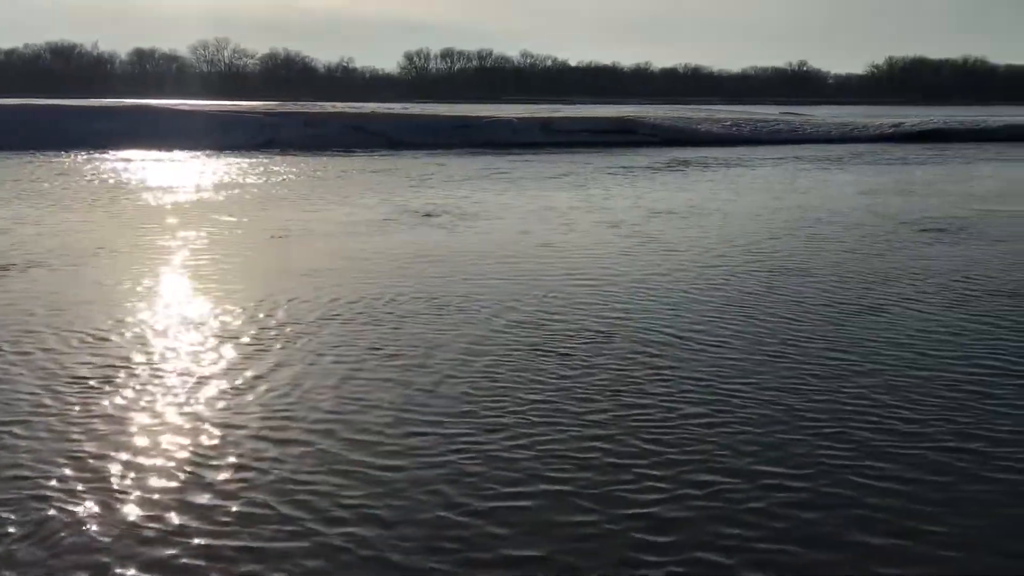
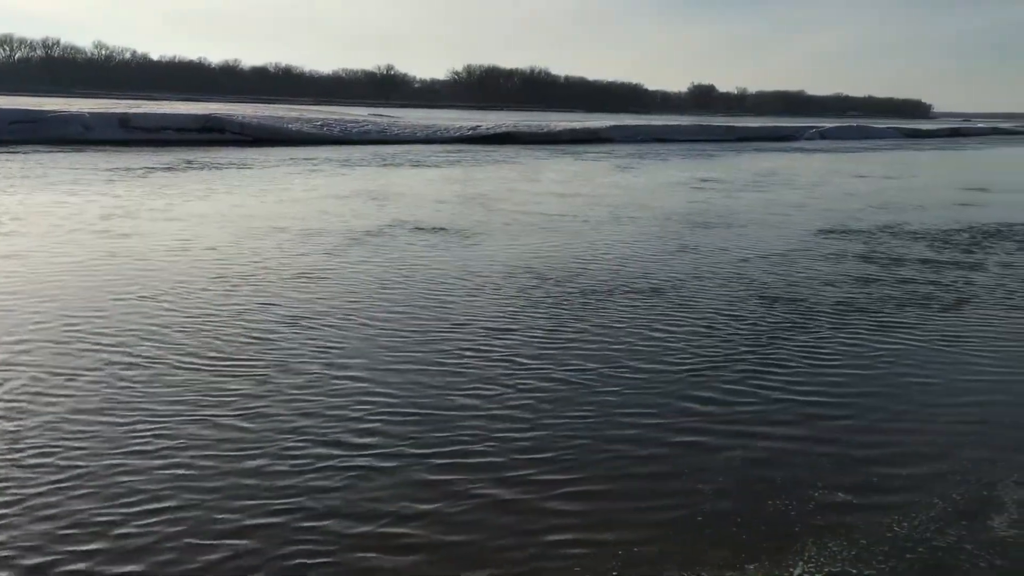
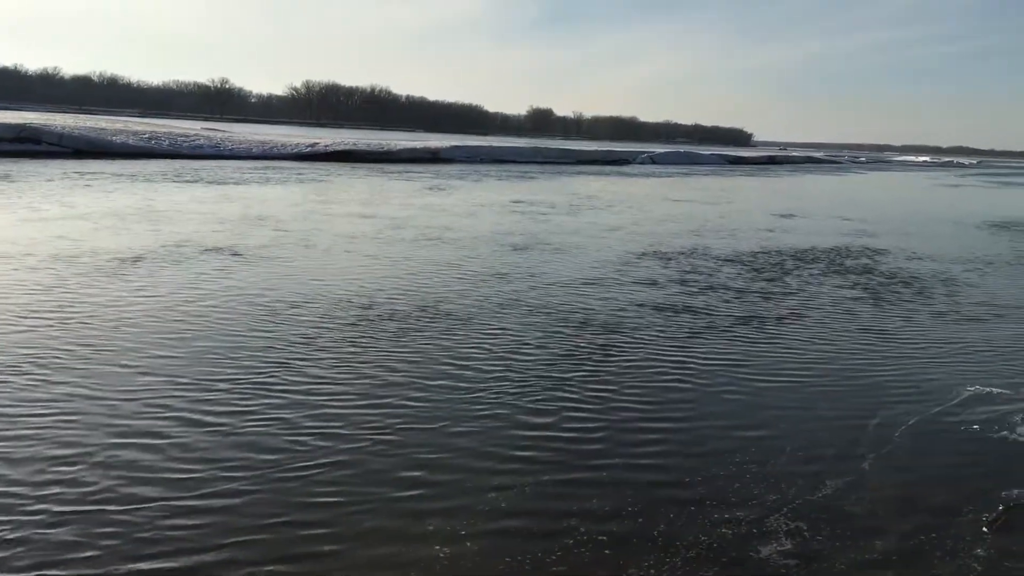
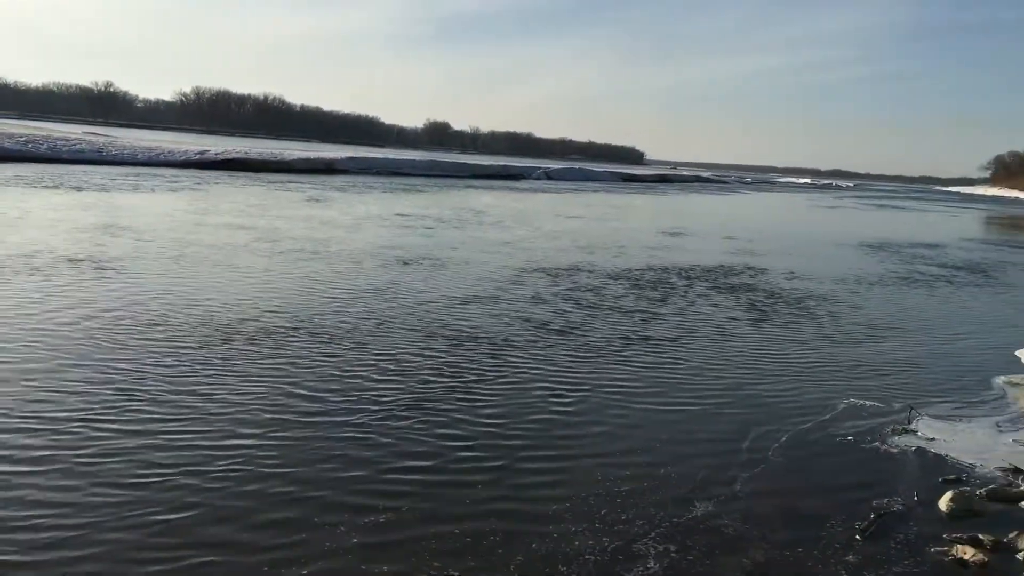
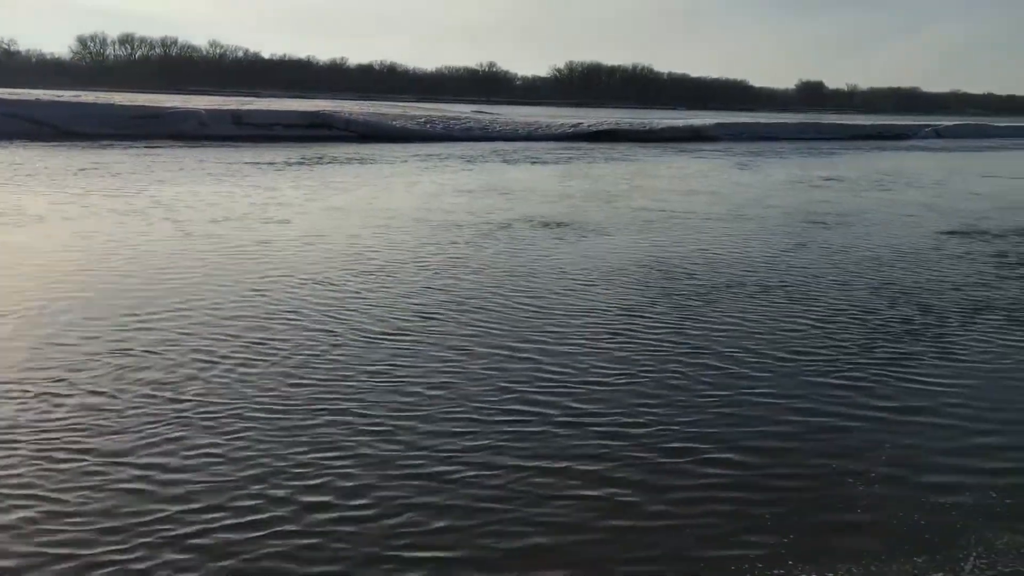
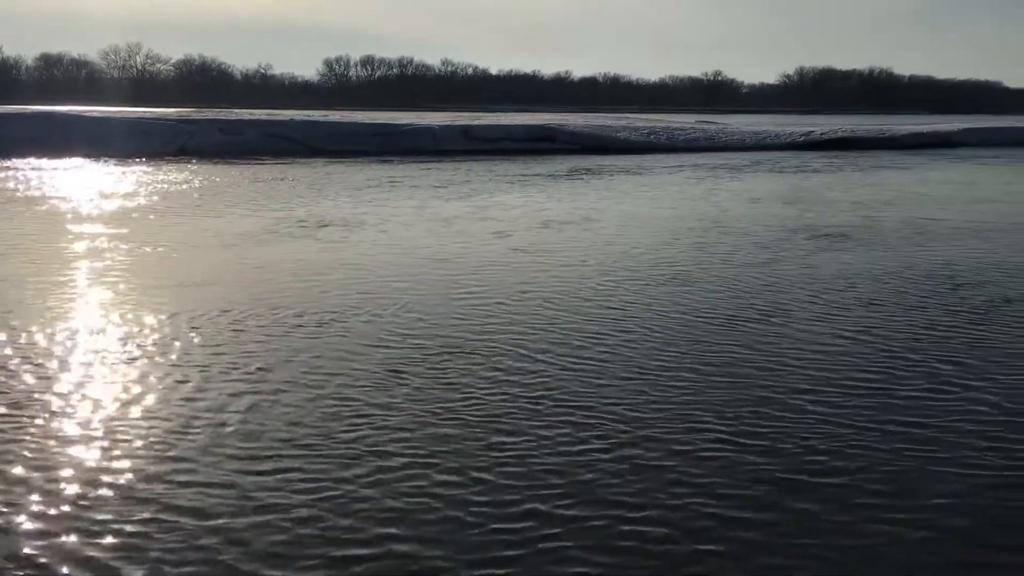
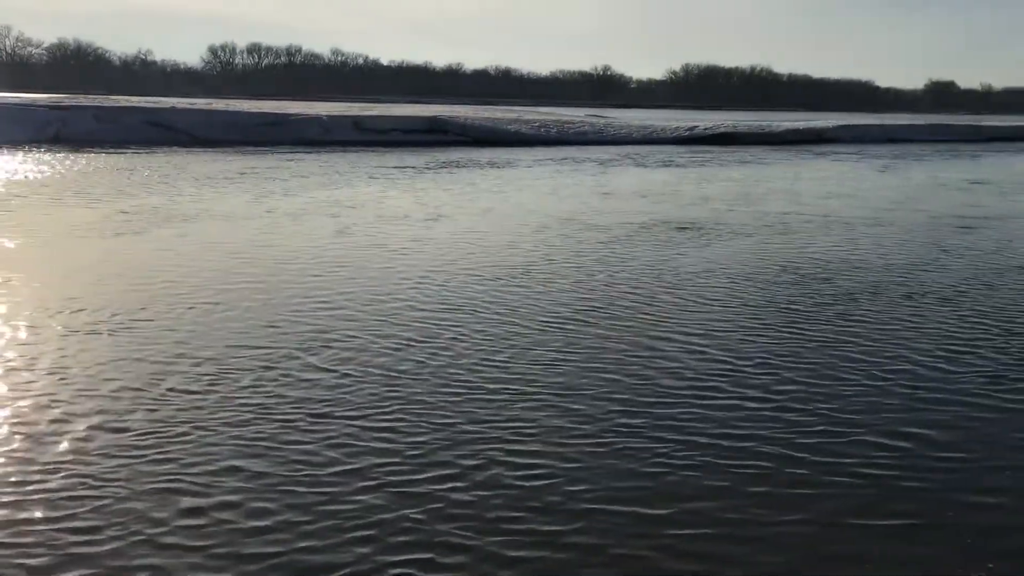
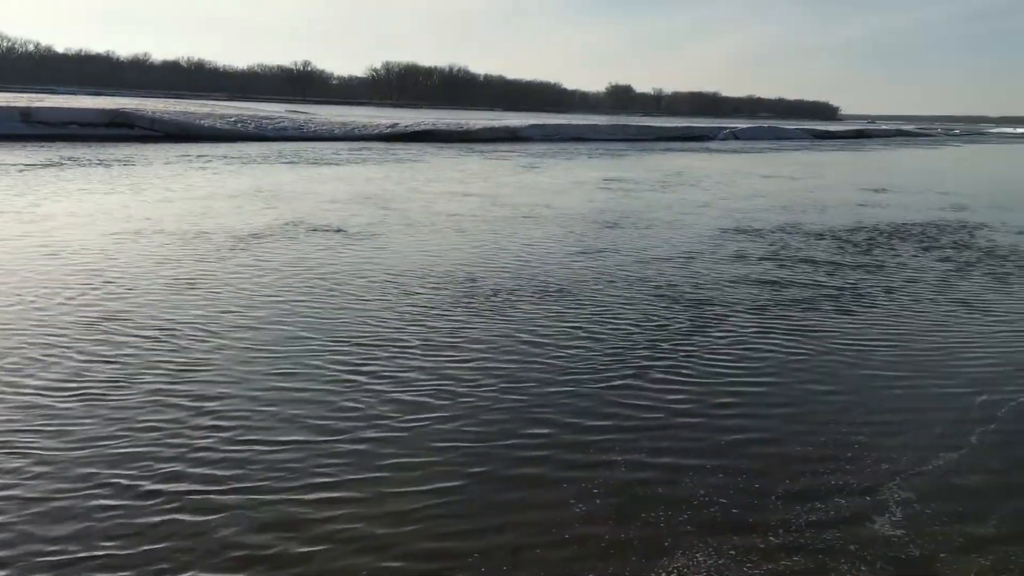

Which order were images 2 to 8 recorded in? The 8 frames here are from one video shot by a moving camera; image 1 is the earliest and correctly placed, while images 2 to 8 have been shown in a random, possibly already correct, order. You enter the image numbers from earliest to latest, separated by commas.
6, 7, 5, 2, 8, 3, 4
